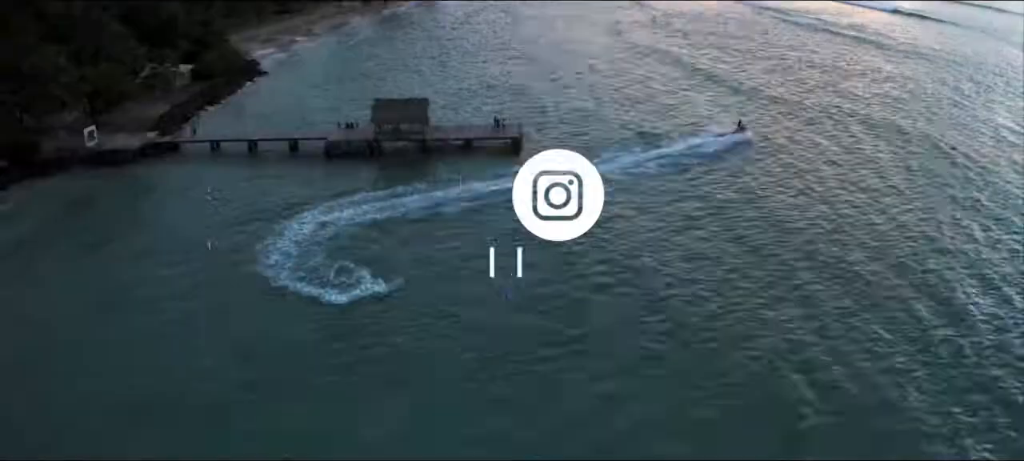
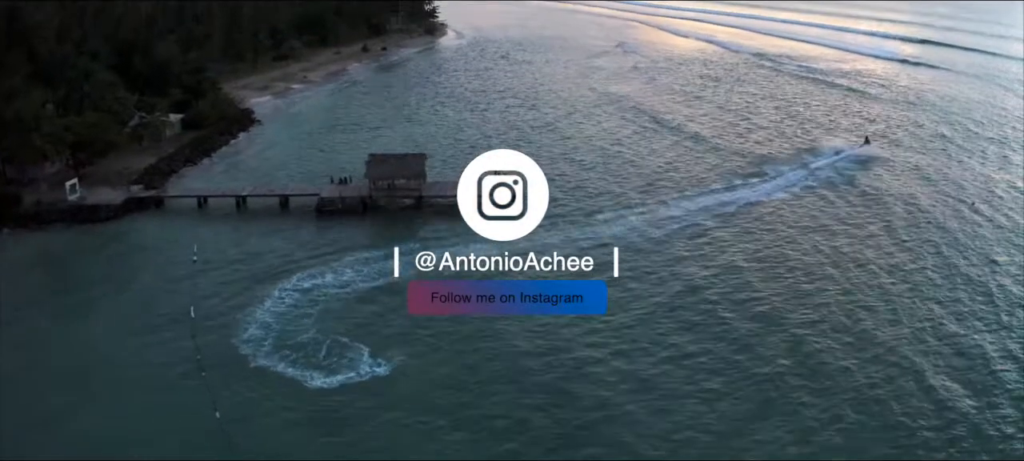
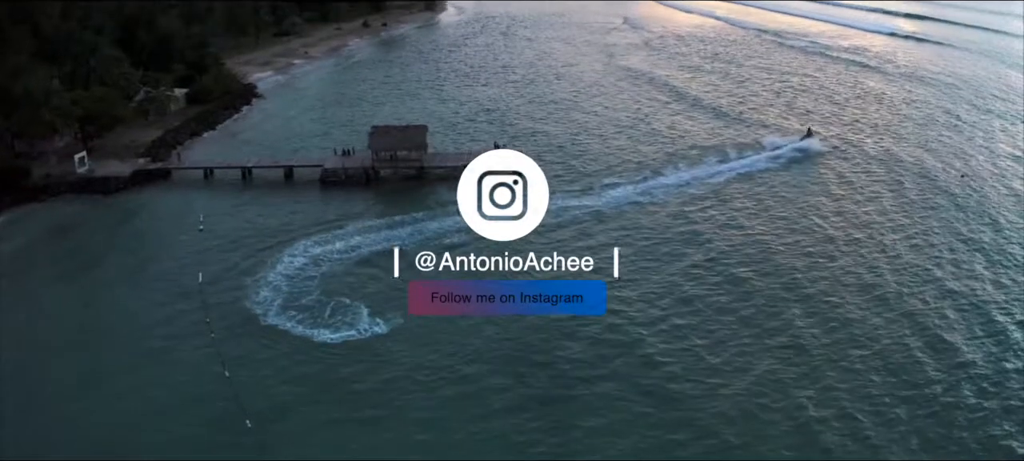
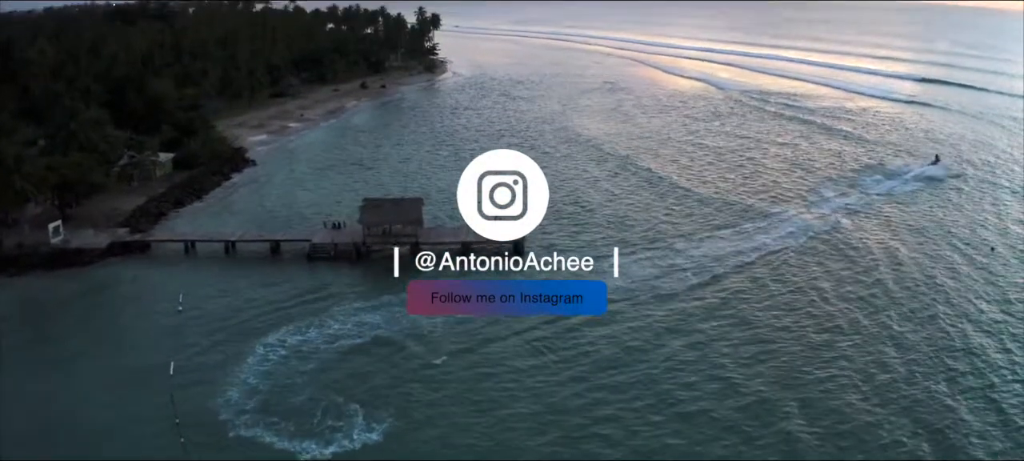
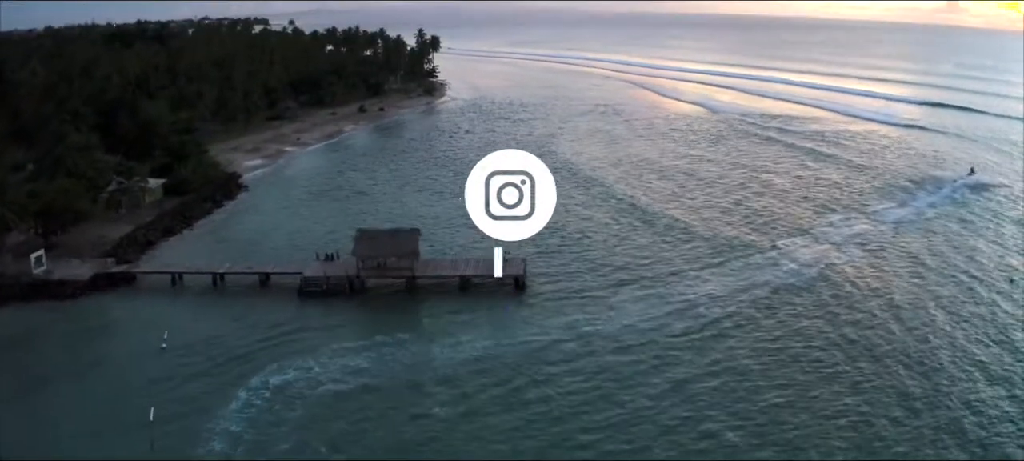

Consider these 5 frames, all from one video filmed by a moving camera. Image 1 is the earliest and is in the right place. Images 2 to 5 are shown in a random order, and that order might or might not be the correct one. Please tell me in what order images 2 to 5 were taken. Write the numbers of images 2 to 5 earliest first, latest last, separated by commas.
3, 2, 4, 5
